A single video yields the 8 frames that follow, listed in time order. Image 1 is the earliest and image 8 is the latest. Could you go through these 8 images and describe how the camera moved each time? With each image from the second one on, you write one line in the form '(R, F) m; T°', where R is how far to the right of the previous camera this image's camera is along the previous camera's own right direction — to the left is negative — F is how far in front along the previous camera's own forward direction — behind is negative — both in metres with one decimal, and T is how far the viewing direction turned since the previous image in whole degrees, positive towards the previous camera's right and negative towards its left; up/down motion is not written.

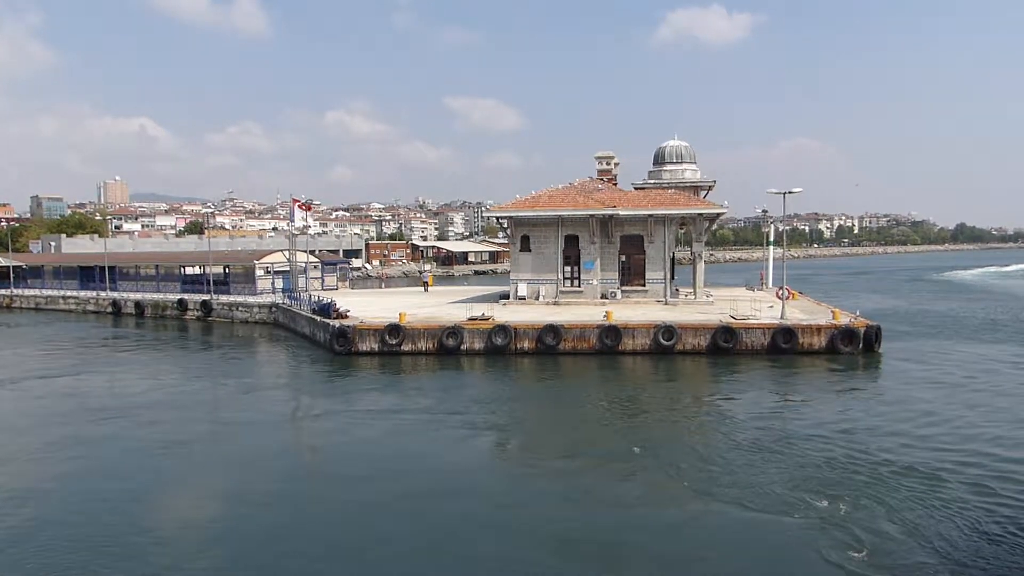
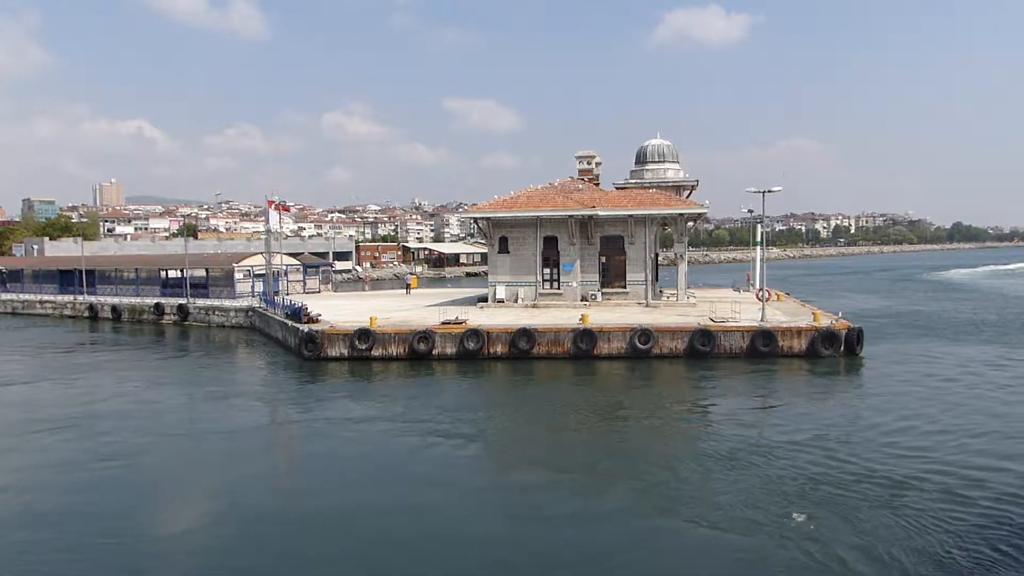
(+0.8, +0.6) m; 0°
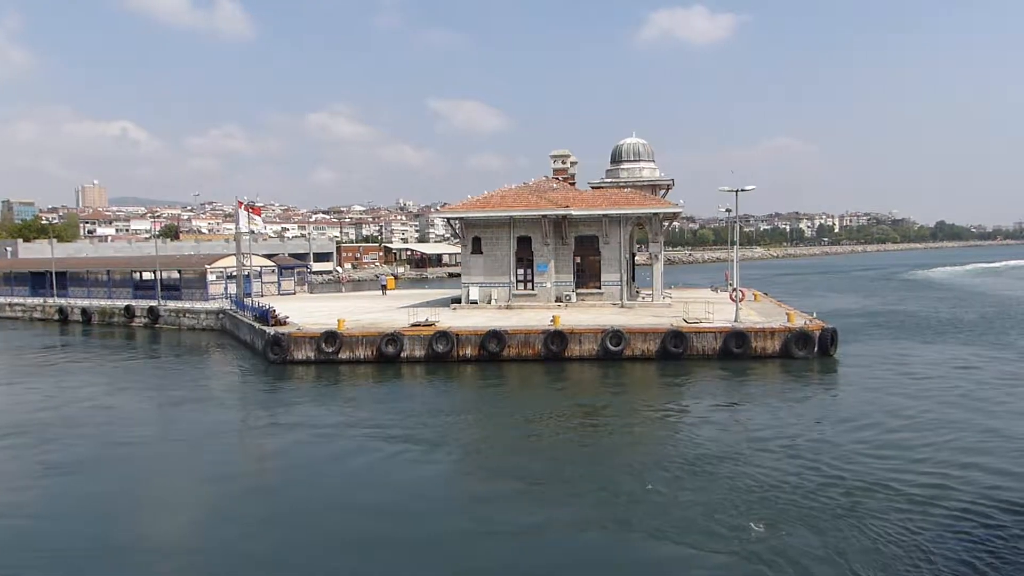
(+0.6, +0.4) m; +1°
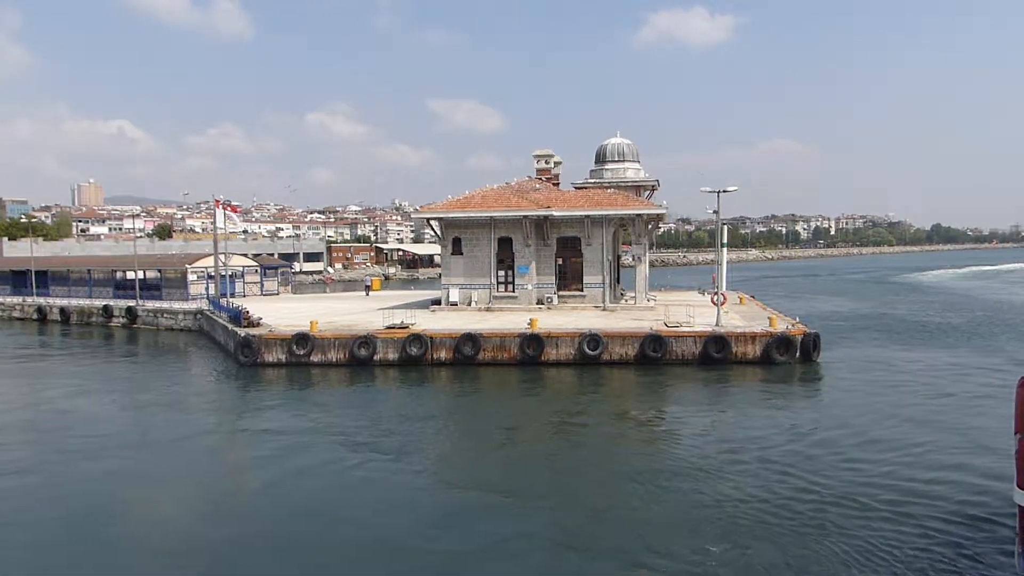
(+0.7, +0.5) m; 0°
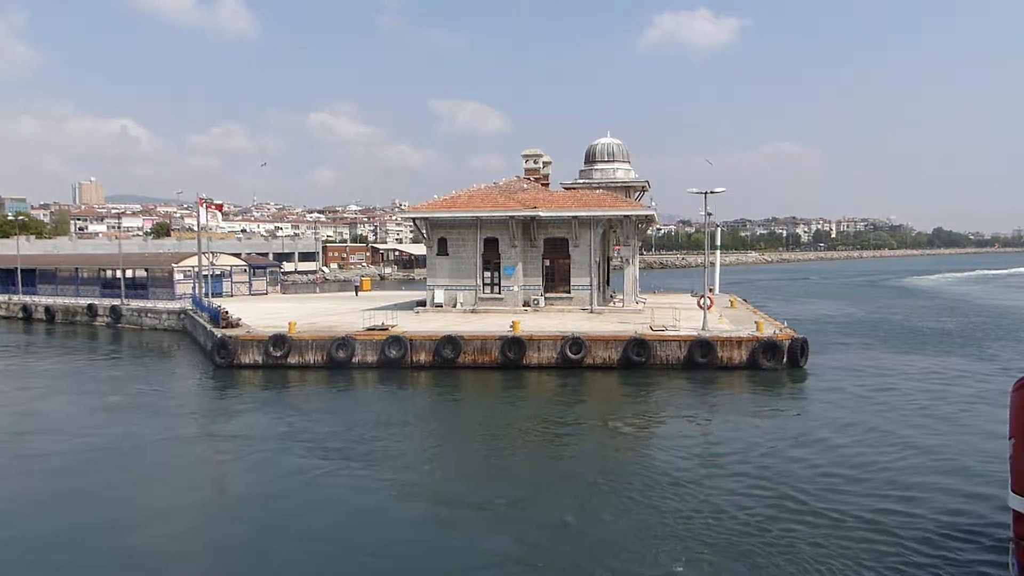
(+0.6, +0.5) m; 0°
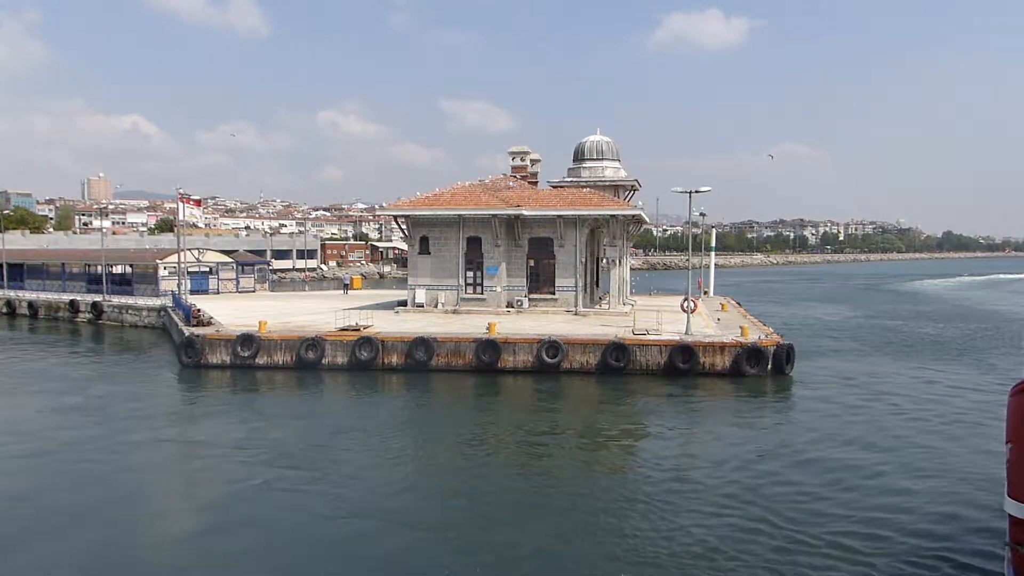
(+0.9, +0.8) m; -1°
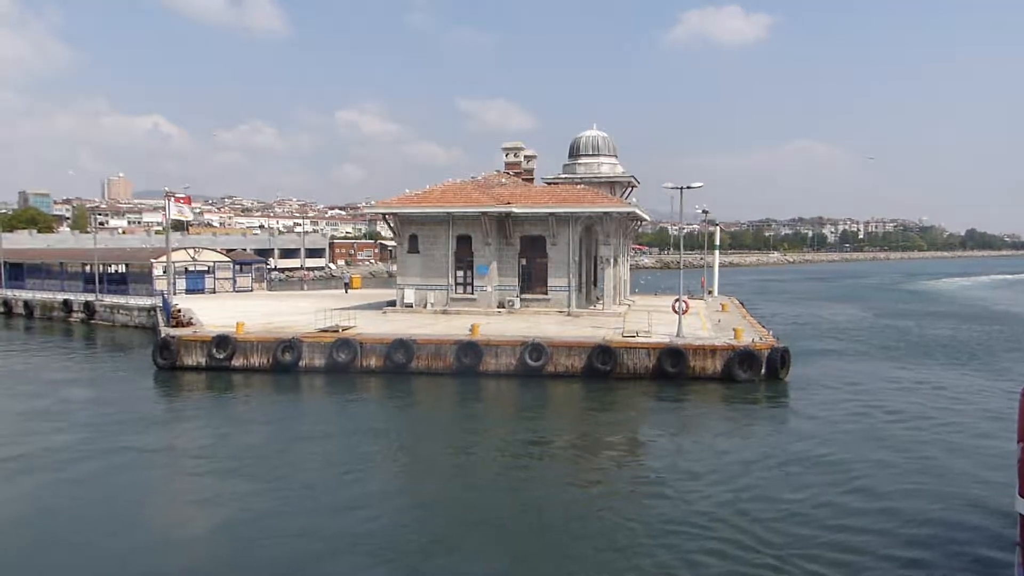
(+1.0, +0.8) m; -1°
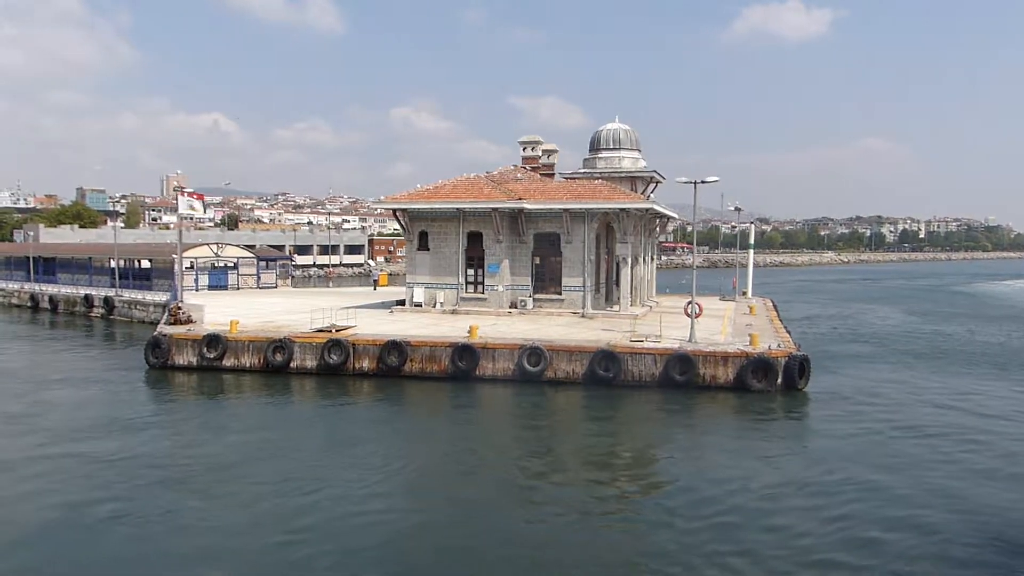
(+1.3, +1.3) m; -4°
